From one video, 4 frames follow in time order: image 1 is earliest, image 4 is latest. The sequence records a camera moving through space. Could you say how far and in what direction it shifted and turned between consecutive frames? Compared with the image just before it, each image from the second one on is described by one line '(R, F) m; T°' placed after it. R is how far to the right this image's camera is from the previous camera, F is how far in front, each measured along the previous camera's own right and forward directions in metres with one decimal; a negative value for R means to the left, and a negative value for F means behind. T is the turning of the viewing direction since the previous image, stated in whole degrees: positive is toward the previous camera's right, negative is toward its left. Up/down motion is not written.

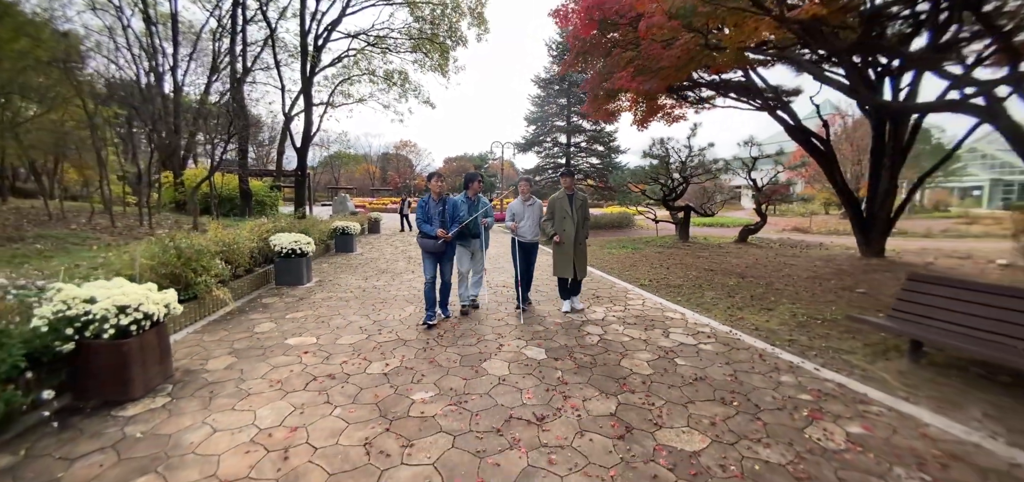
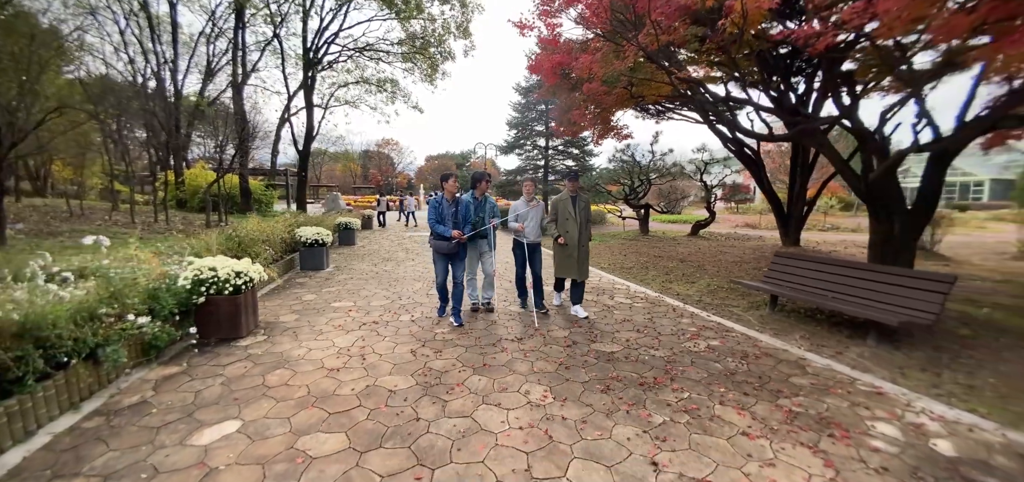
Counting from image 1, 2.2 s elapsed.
(-0.1, -1.1) m; +3°
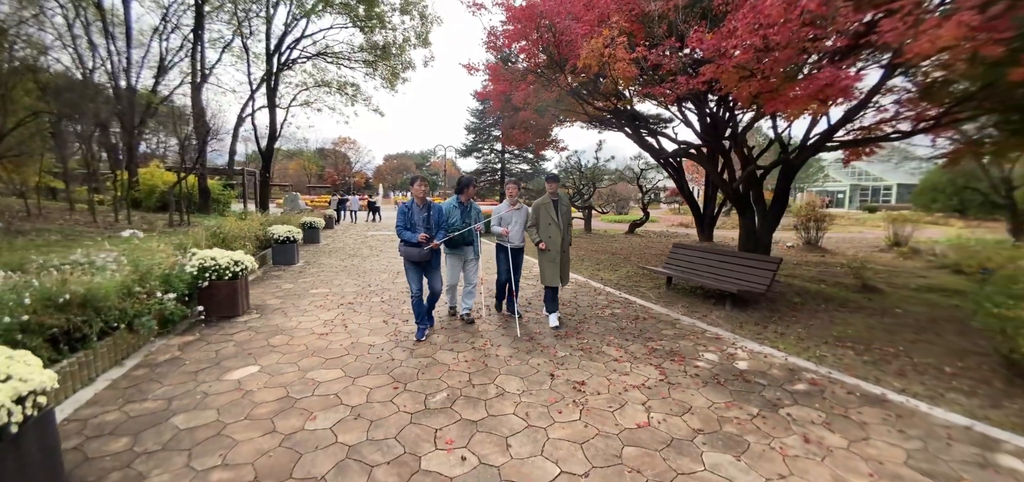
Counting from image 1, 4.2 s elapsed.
(+0.1, -0.9) m; +6°
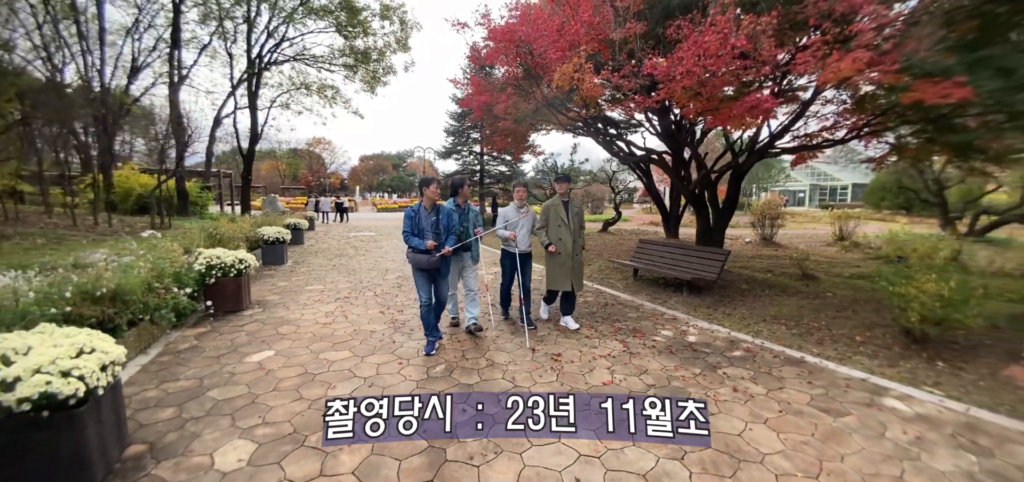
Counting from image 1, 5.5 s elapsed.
(-0.1, -0.5) m; +3°
